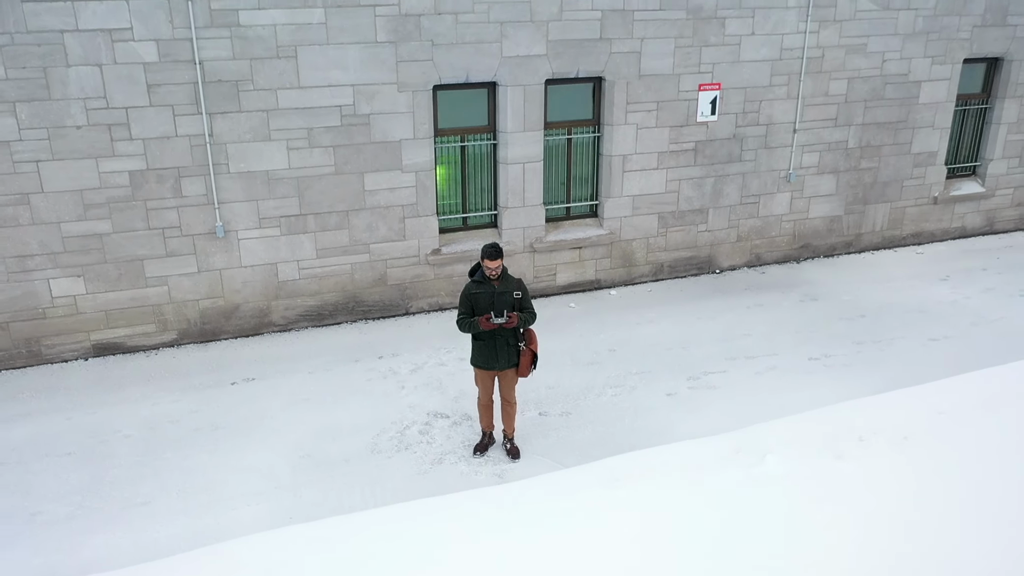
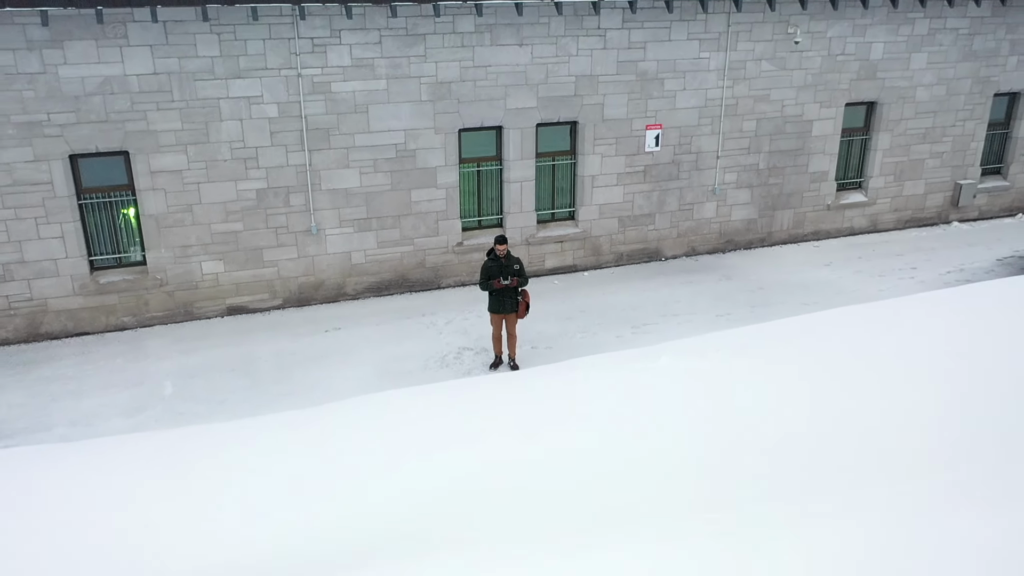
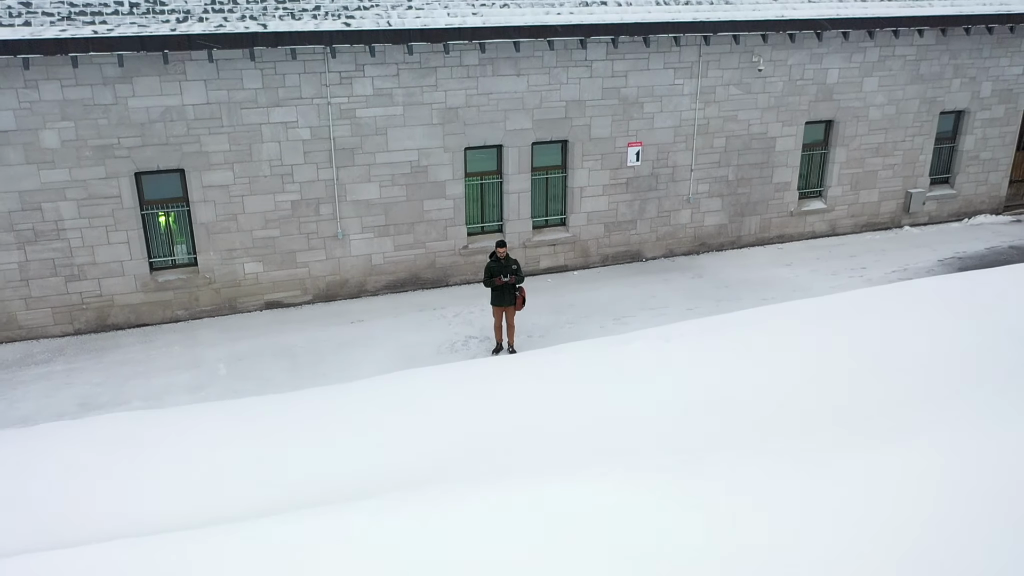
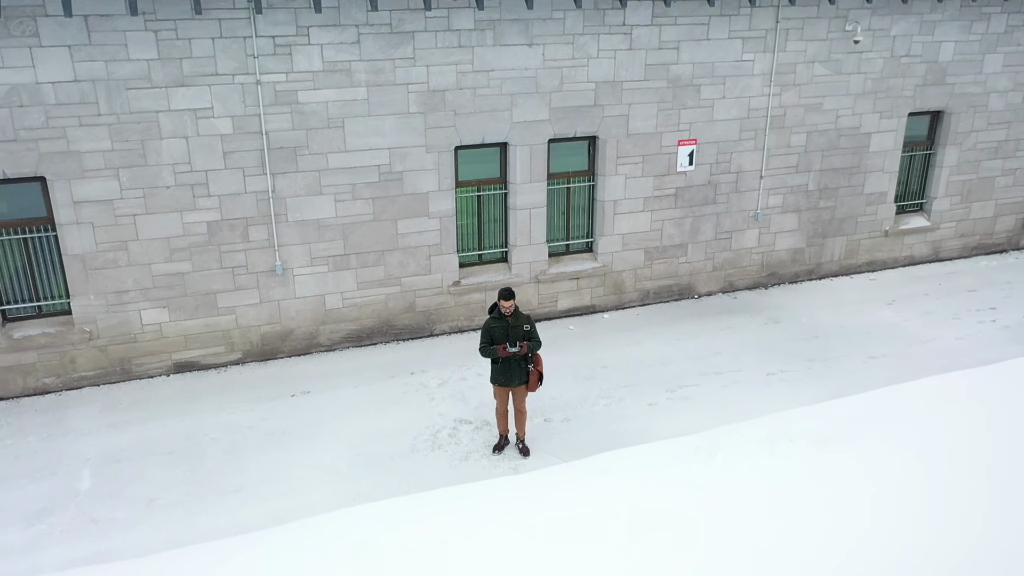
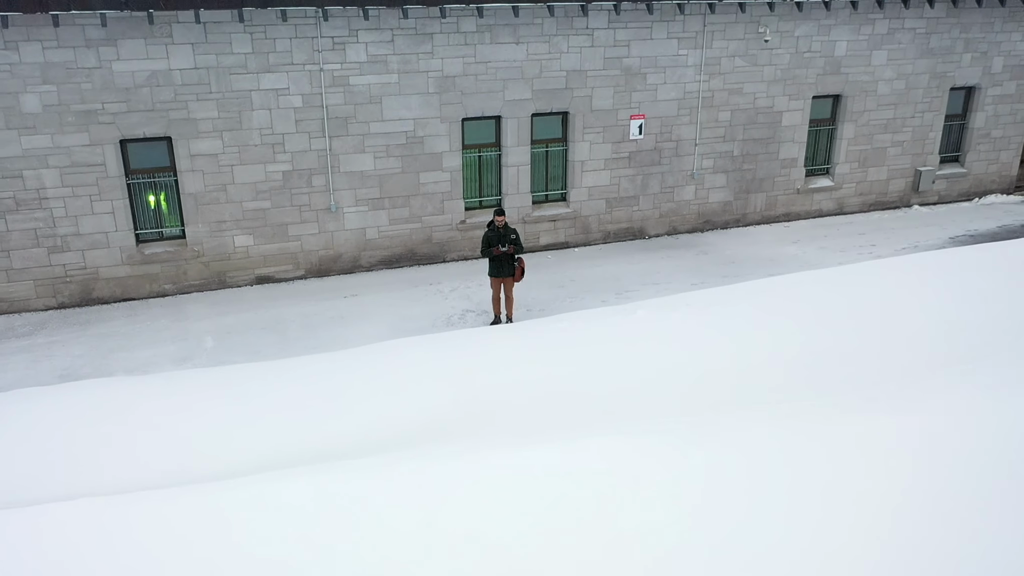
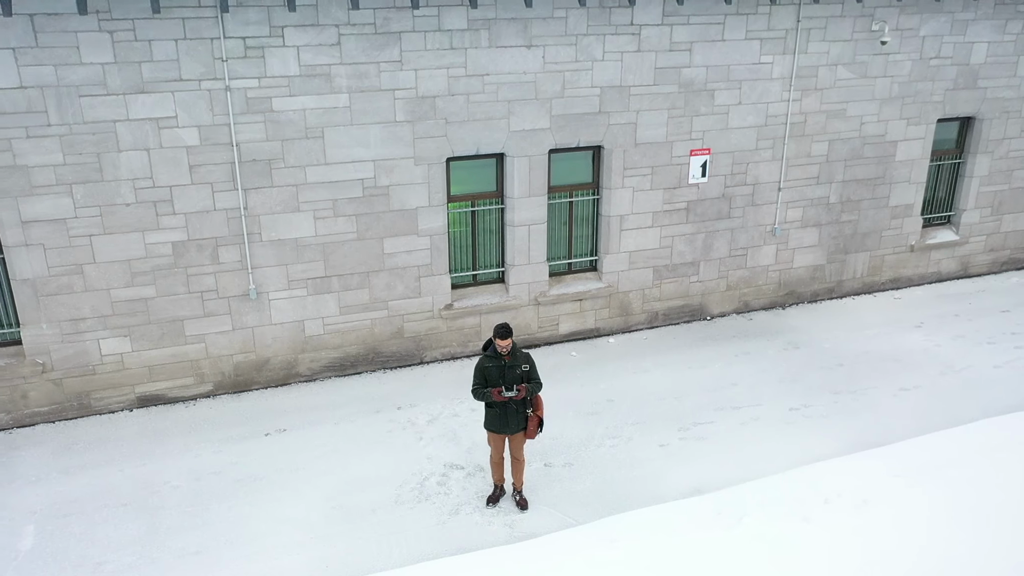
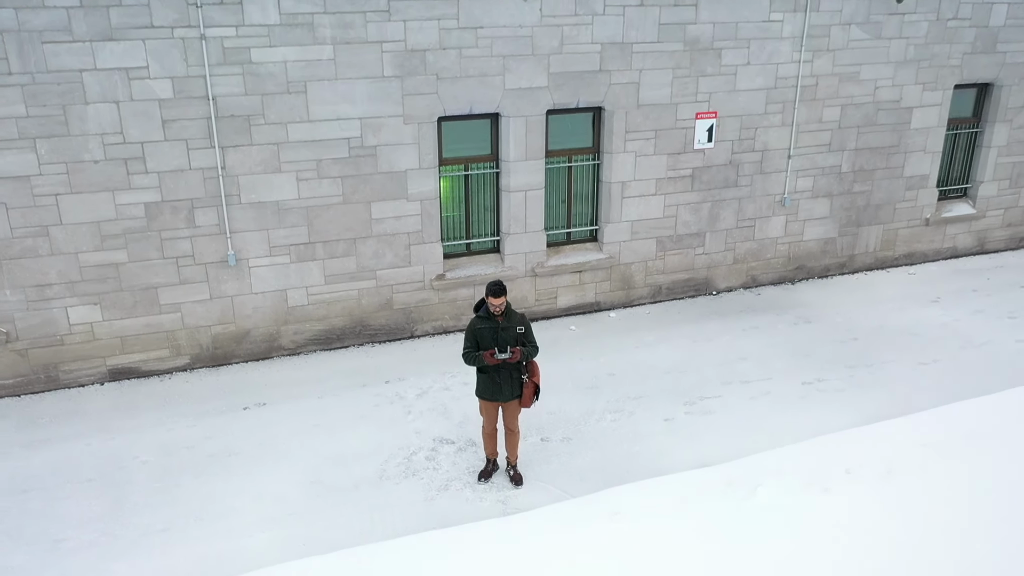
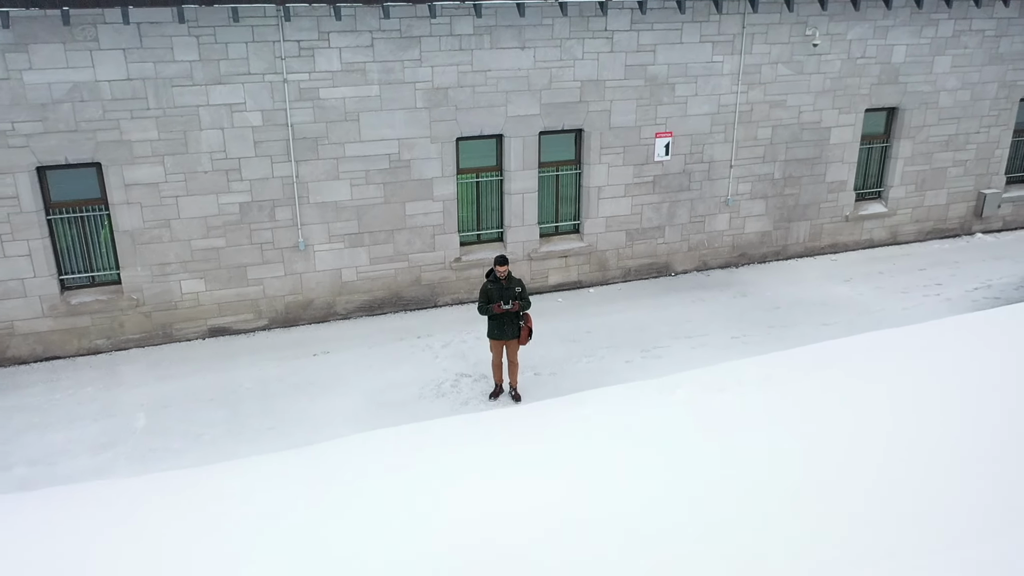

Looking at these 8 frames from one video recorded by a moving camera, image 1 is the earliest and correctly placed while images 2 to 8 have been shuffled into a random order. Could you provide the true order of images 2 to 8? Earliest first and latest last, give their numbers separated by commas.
7, 6, 4, 8, 2, 5, 3
